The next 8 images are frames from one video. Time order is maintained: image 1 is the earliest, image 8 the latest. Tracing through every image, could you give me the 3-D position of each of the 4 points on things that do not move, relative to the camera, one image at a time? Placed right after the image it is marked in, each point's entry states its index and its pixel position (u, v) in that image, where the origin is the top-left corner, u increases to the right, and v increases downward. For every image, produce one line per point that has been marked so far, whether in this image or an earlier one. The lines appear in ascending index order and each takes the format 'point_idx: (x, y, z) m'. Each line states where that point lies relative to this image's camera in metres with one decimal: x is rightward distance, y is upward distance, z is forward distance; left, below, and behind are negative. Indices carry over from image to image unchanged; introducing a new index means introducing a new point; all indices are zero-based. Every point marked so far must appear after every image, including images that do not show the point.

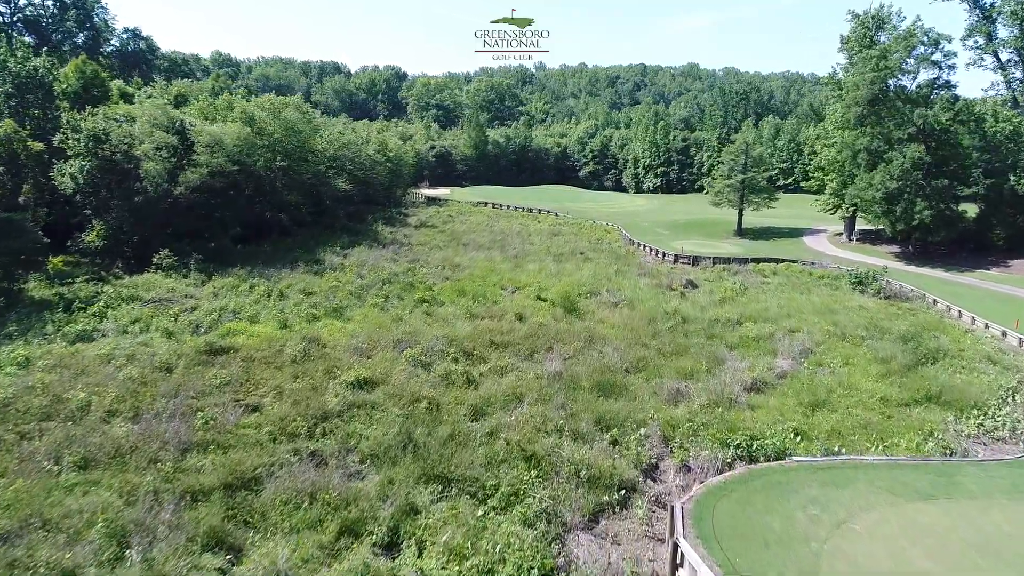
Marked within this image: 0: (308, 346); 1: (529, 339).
0: (-4.7, -1.3, +17.4) m
1: (+0.4, -1.3, +18.8) m
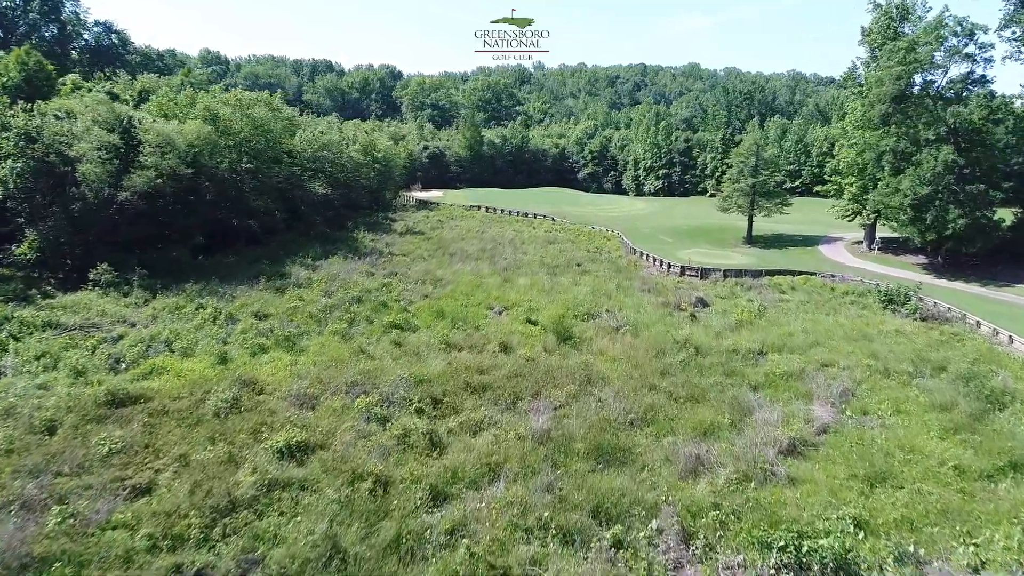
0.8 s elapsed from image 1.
0: (-5.1, -1.9, +14.1) m
1: (0.0, -1.9, +15.6) m
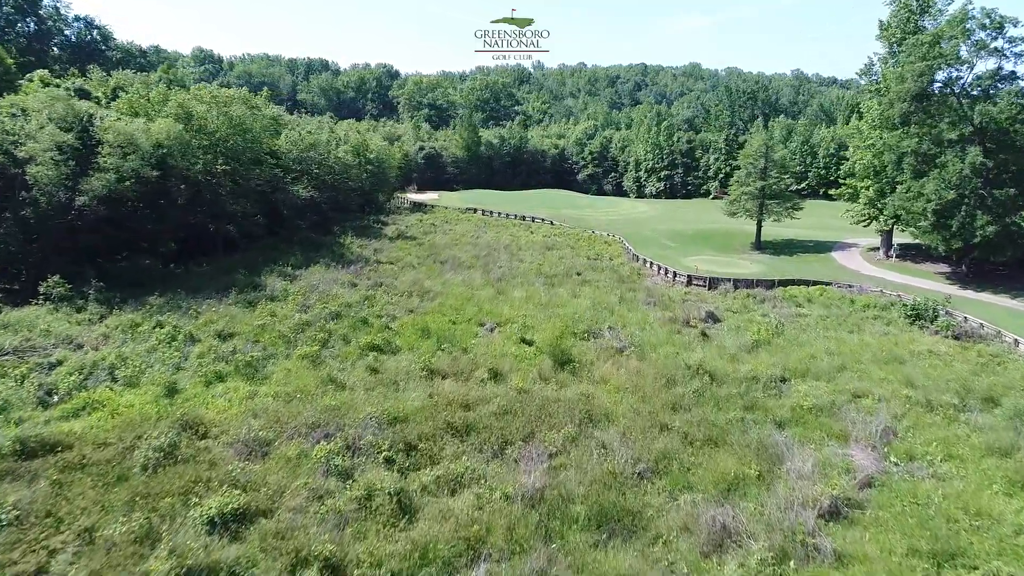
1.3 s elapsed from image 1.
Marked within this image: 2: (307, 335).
0: (-5.3, -2.3, +12.0) m
1: (-0.2, -2.3, +13.5) m
2: (-5.2, -1.2, +19.3) m
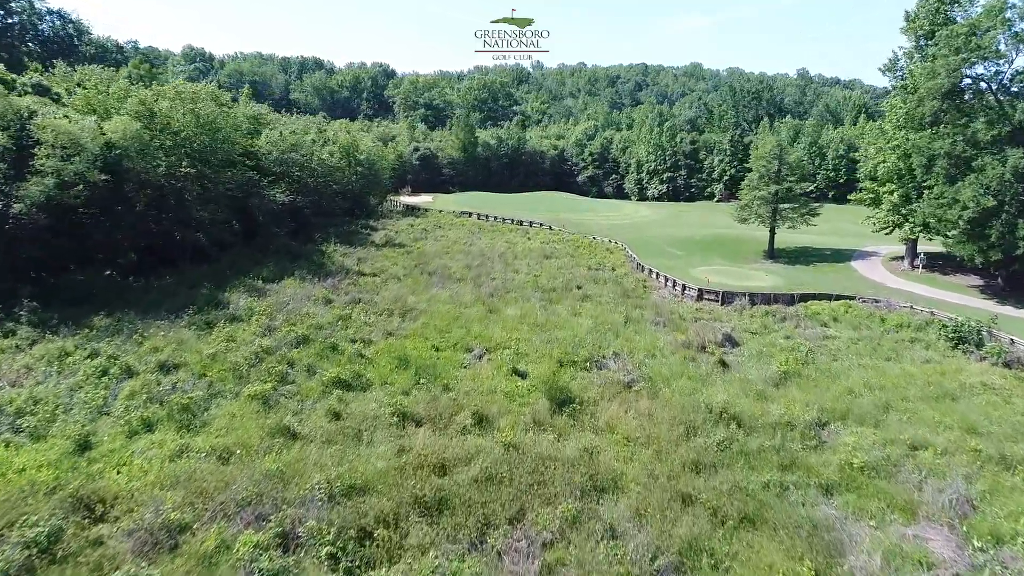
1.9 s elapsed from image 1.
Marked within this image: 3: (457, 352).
0: (-5.5, -2.8, +9.3) m
1: (-0.4, -2.8, +10.8) m
2: (-5.4, -1.7, +16.7) m
3: (-1.4, -1.6, +18.9) m
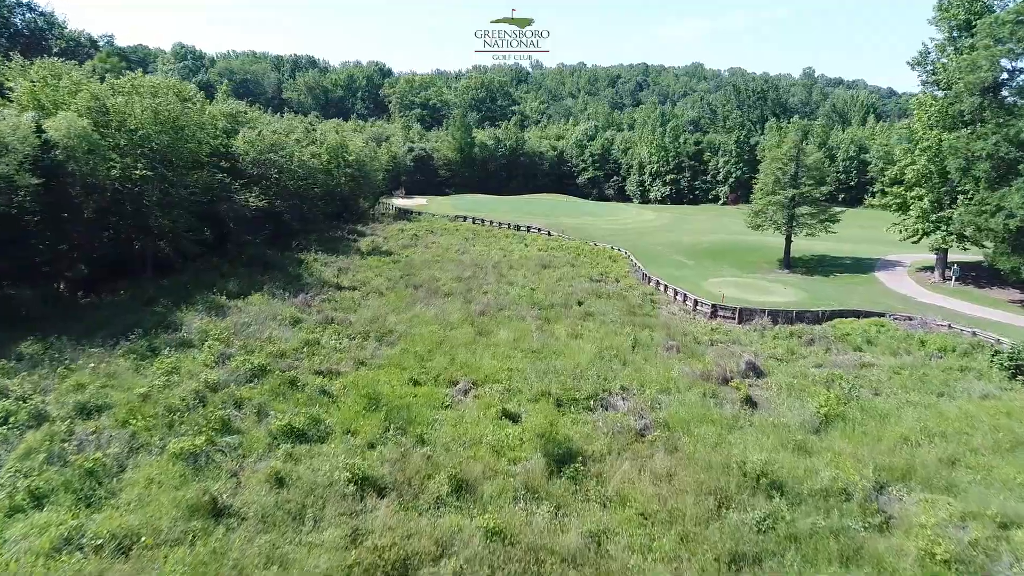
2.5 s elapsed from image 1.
0: (-5.7, -3.3, +6.6) m
1: (-0.6, -3.3, +8.1) m
2: (-5.6, -2.2, +13.9) m
3: (-1.6, -2.1, +16.2) m
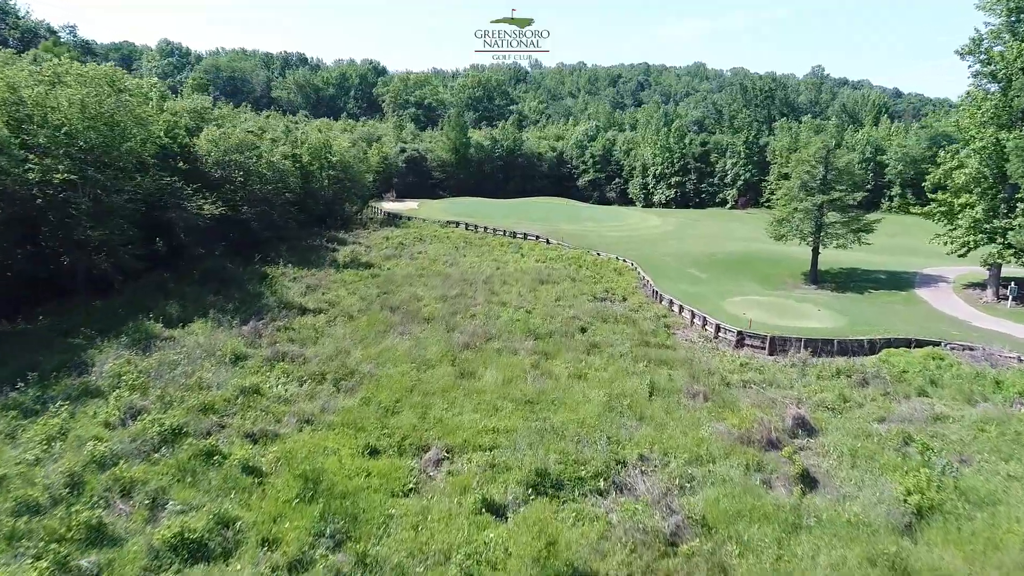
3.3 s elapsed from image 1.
0: (-5.9, -4.0, +2.9) m
1: (-0.8, -4.0, +4.3) m
2: (-5.8, -2.9, +10.2) m
3: (-1.8, -2.8, +12.4) m
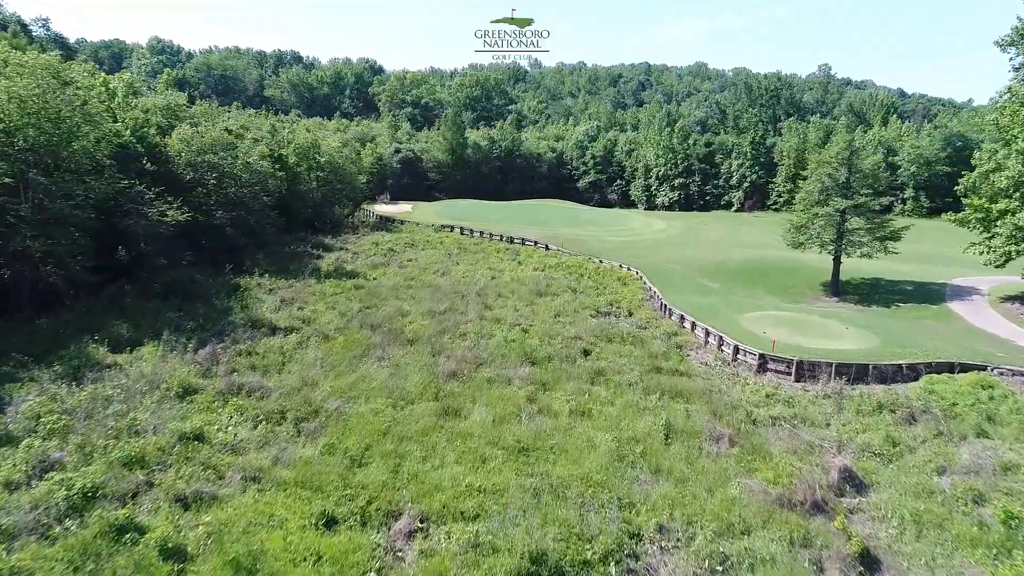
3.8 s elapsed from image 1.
0: (-6.0, -4.4, +0.5) m
1: (-0.9, -4.4, +1.9) m
2: (-6.0, -3.3, +7.8) m
3: (-1.9, -3.2, +10.0) m
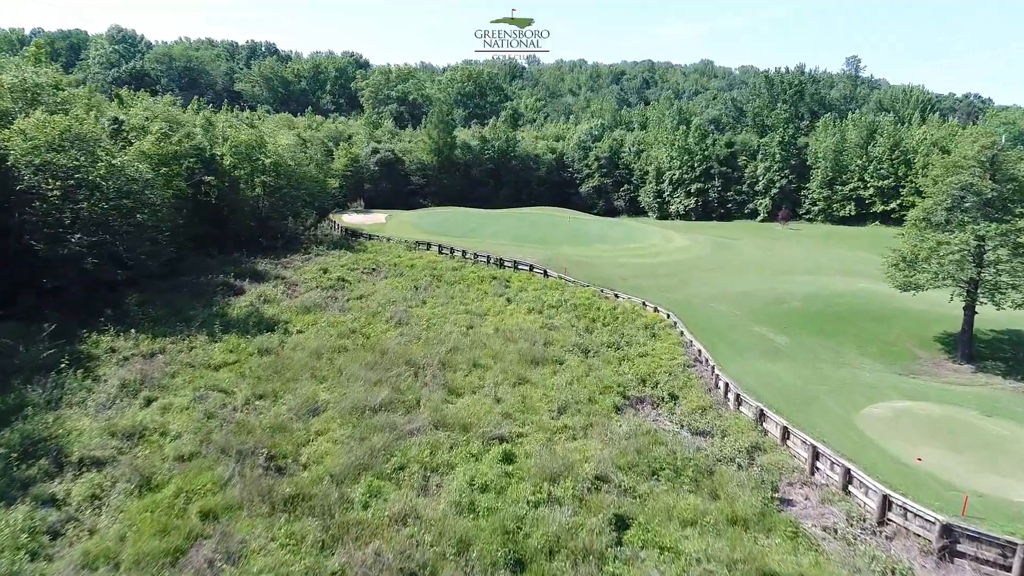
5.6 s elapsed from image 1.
0: (-6.4, -5.9, -8.5) m
1: (-1.3, -5.9, -7.0) m
2: (-6.4, -4.8, -1.2) m
3: (-2.3, -4.7, +1.1) m
